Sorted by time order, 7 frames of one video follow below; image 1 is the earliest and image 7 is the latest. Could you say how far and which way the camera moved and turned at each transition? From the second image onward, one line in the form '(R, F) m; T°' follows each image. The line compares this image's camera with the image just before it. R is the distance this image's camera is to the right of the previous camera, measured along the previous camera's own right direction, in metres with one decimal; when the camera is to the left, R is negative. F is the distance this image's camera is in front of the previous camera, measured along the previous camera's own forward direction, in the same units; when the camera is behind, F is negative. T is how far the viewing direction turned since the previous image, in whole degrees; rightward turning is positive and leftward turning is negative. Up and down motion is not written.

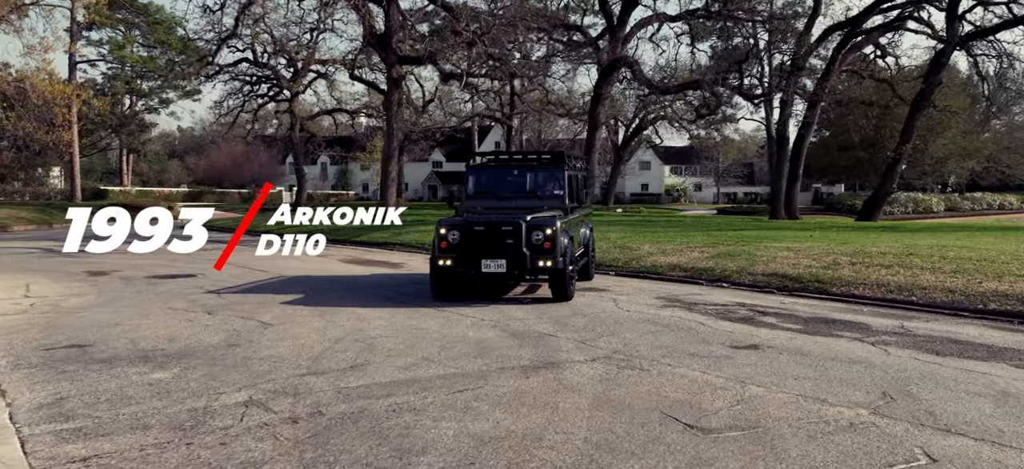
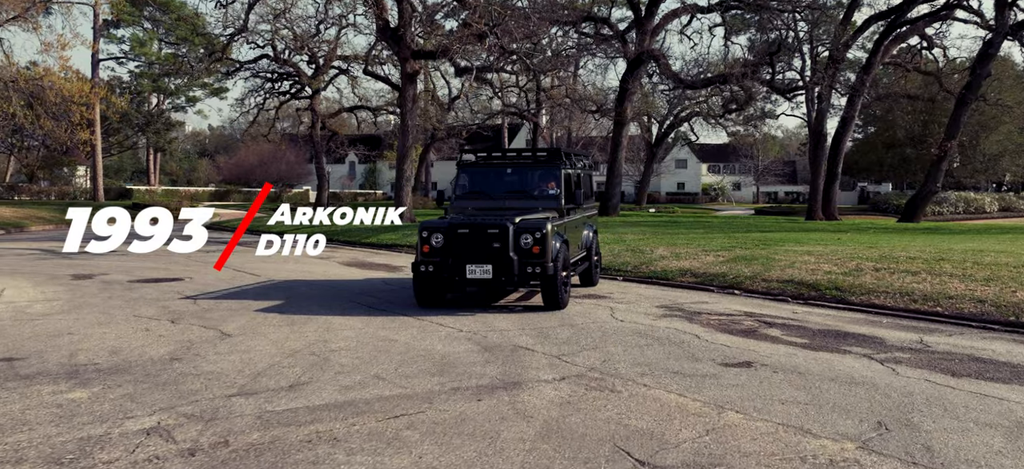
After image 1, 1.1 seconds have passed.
(+0.7, +0.7) m; -3°
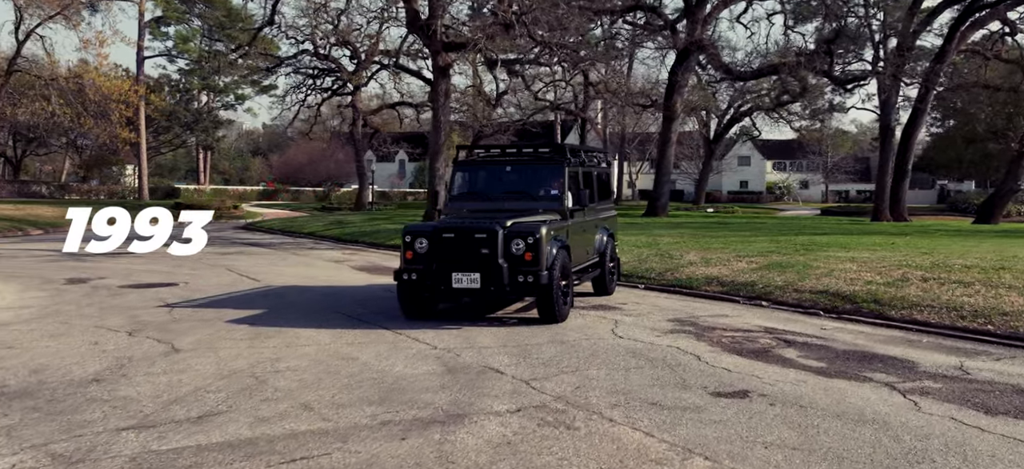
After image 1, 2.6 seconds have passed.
(+1.0, +1.0) m; -4°
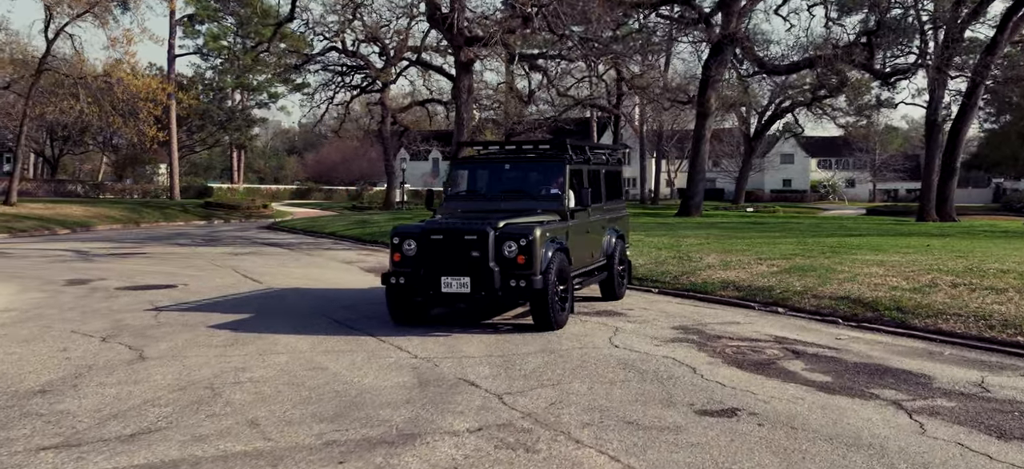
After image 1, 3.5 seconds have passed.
(+0.6, +0.5) m; -3°
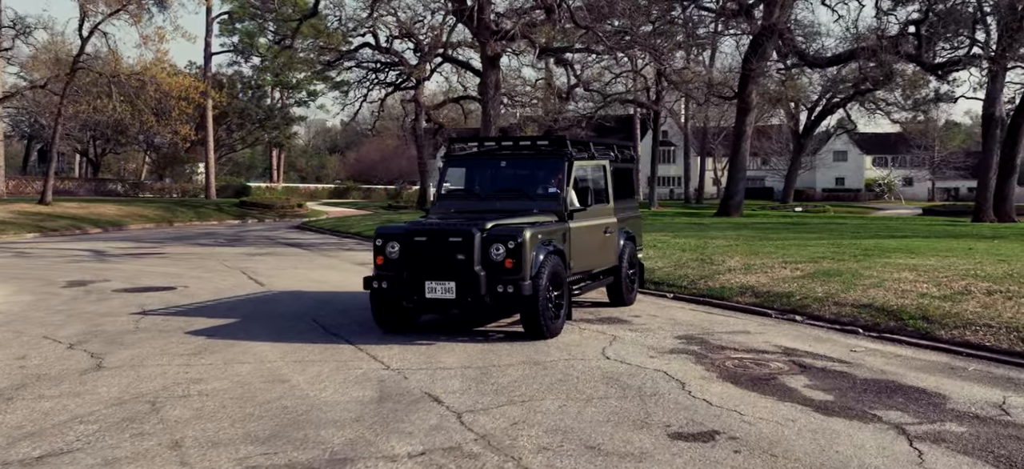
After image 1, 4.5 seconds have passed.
(+0.7, +0.6) m; -3°
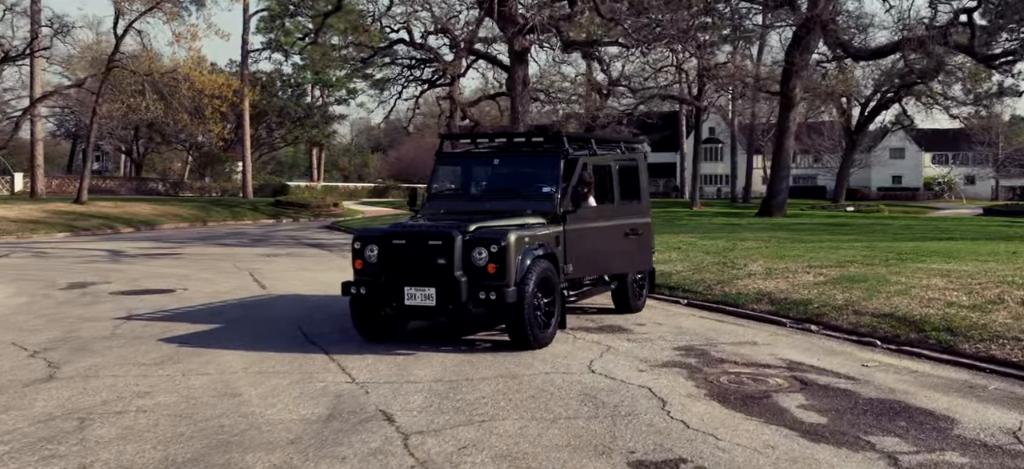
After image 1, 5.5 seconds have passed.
(+0.8, +0.6) m; -4°
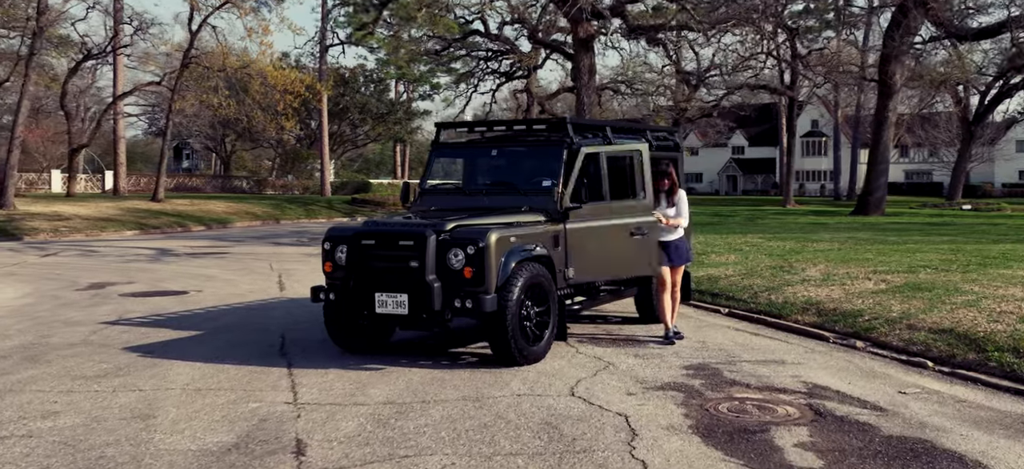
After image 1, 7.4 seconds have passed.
(+1.3, +1.1) m; -7°
